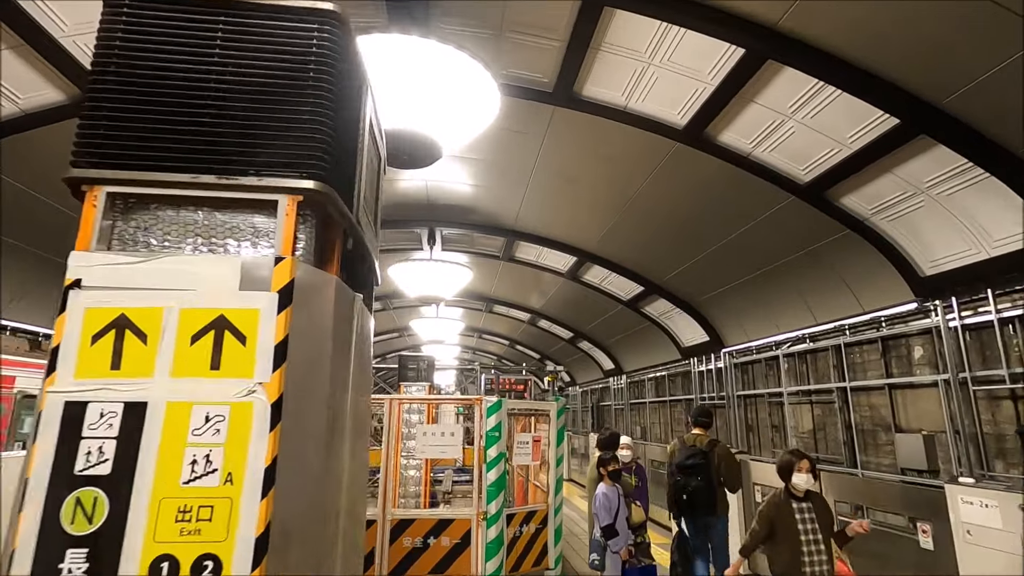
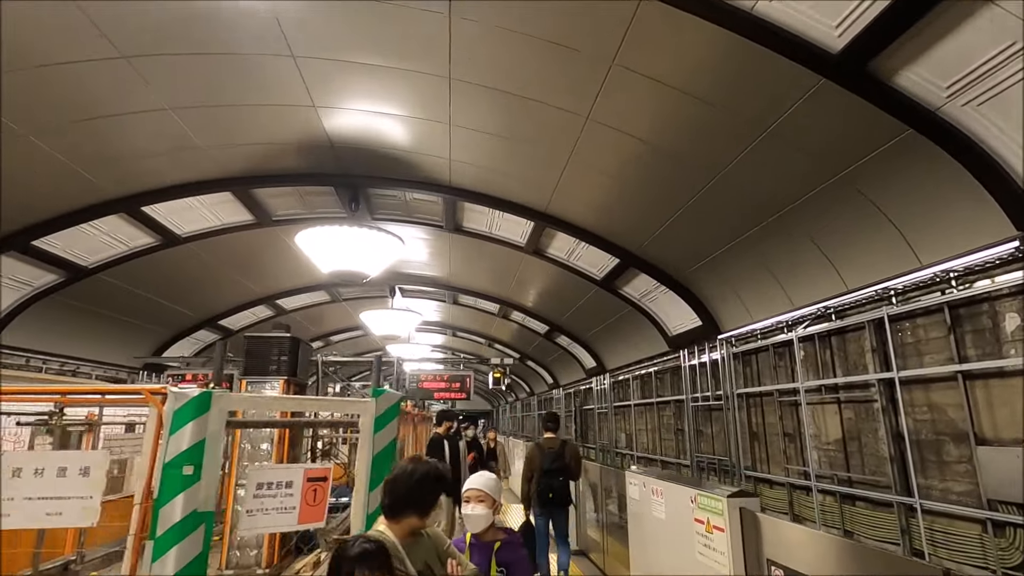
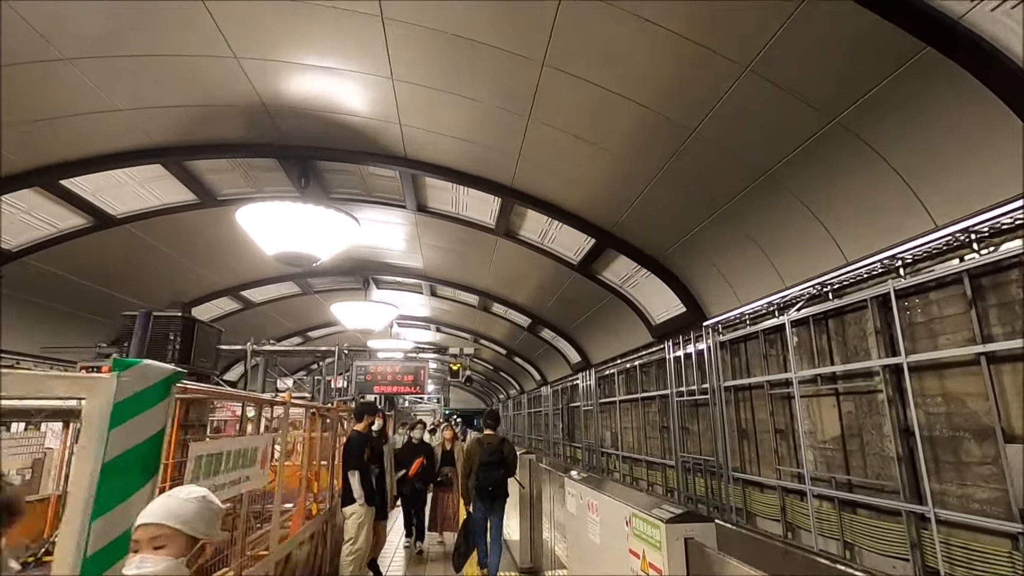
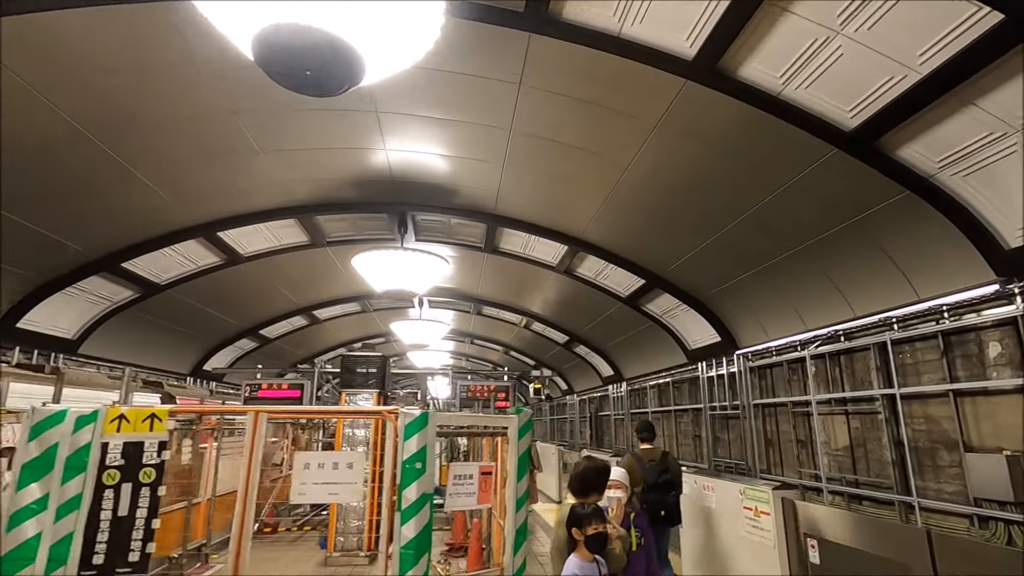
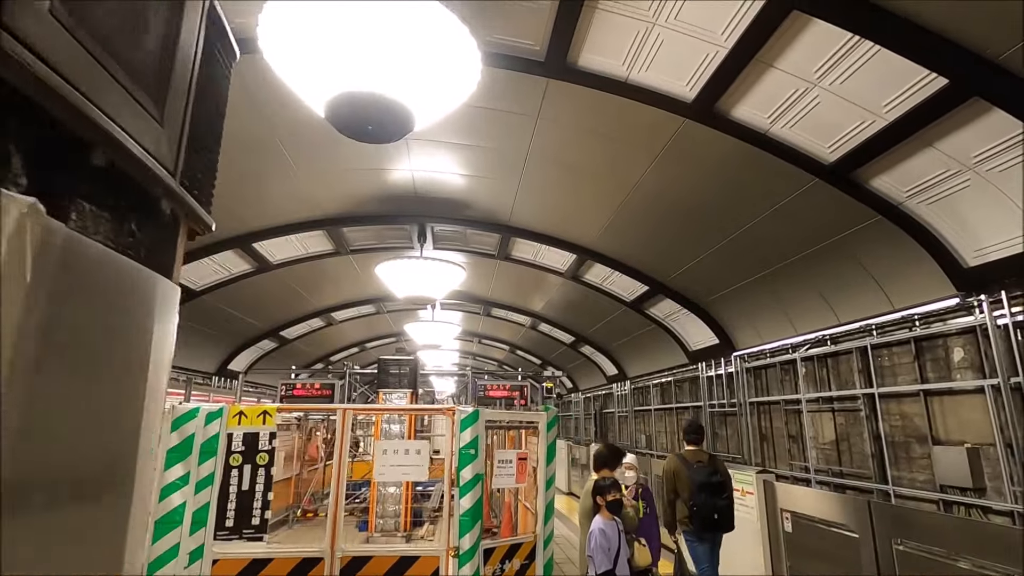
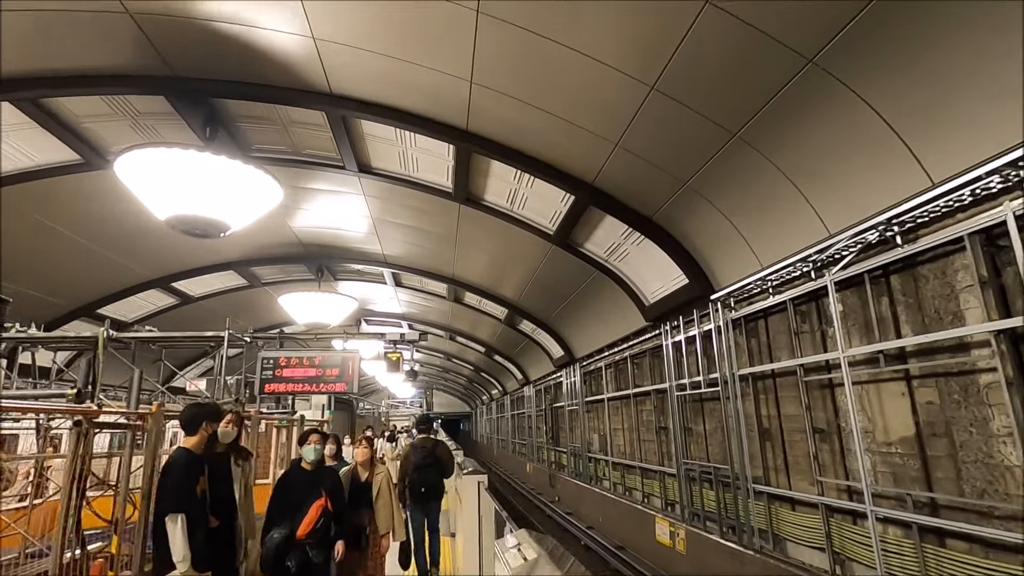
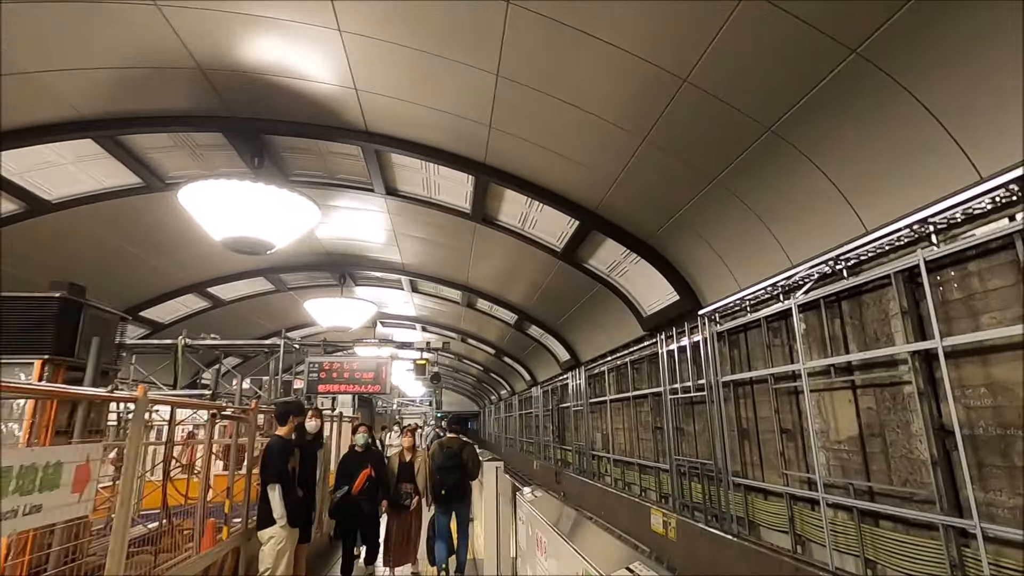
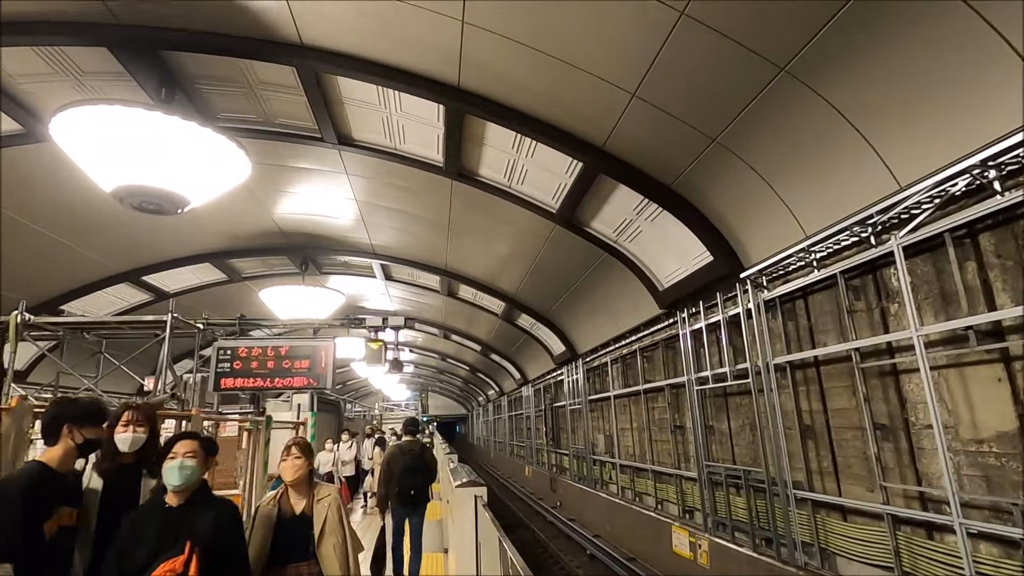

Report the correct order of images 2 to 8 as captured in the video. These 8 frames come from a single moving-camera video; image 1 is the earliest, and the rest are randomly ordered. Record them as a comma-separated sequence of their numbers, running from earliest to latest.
5, 4, 2, 3, 7, 6, 8
